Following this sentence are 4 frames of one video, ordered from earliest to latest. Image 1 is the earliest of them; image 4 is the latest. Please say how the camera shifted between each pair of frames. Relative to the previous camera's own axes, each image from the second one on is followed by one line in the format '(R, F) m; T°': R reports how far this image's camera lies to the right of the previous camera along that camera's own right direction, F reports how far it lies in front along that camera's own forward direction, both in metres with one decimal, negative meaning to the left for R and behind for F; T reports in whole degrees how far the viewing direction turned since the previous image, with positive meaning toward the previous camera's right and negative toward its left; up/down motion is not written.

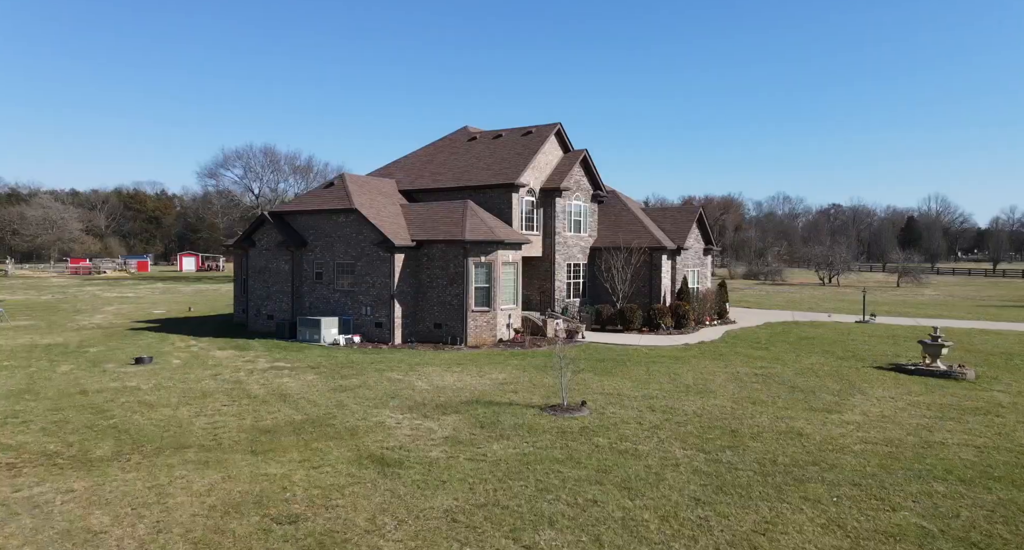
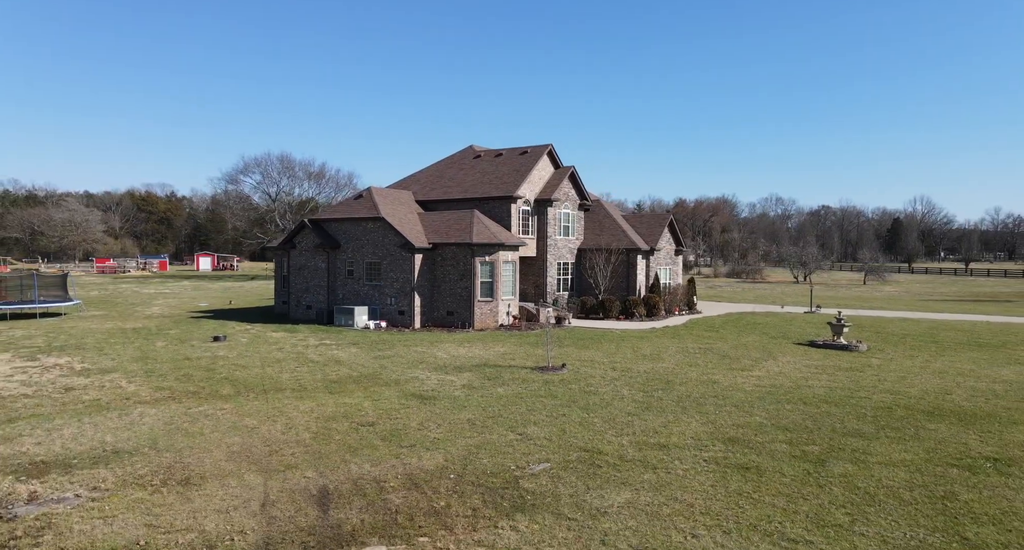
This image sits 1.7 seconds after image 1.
(0.0, -5.1) m; 0°
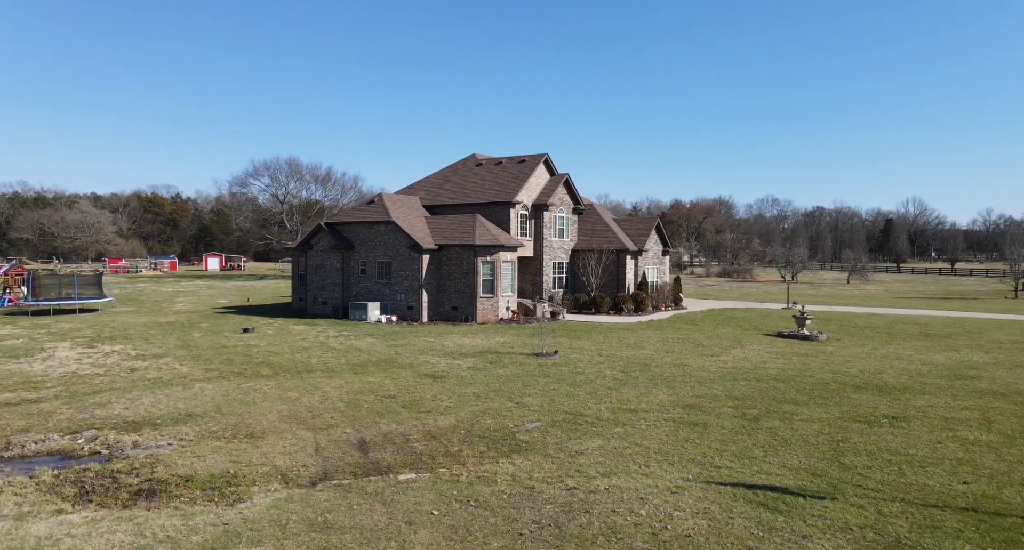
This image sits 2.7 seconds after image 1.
(0.0, -2.8) m; 0°
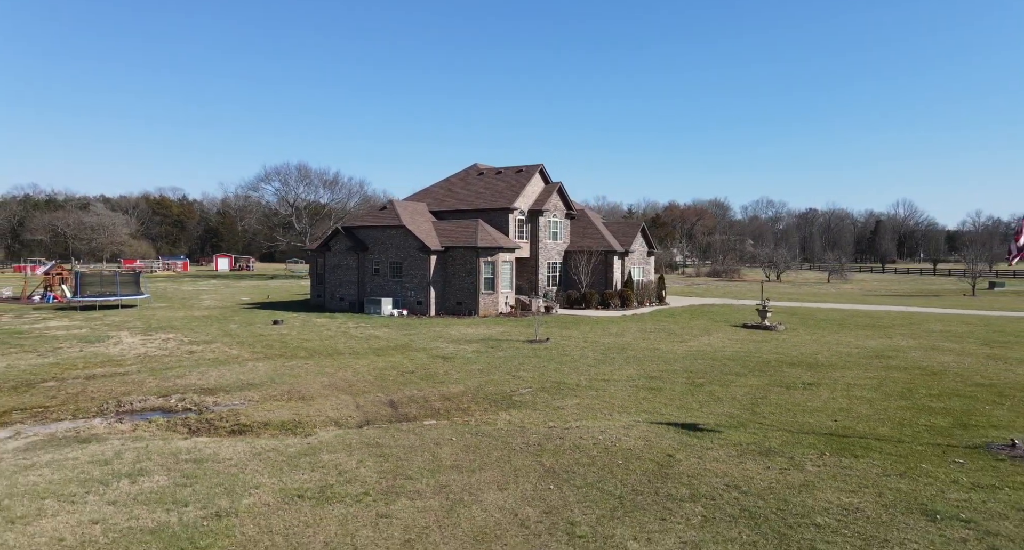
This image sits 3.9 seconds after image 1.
(+0.1, -3.7) m; 0°
